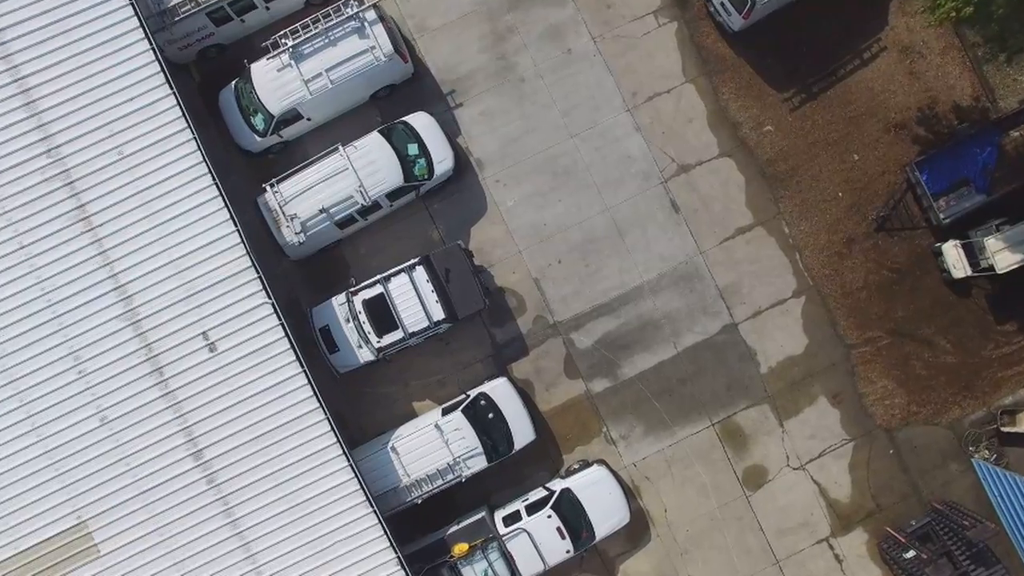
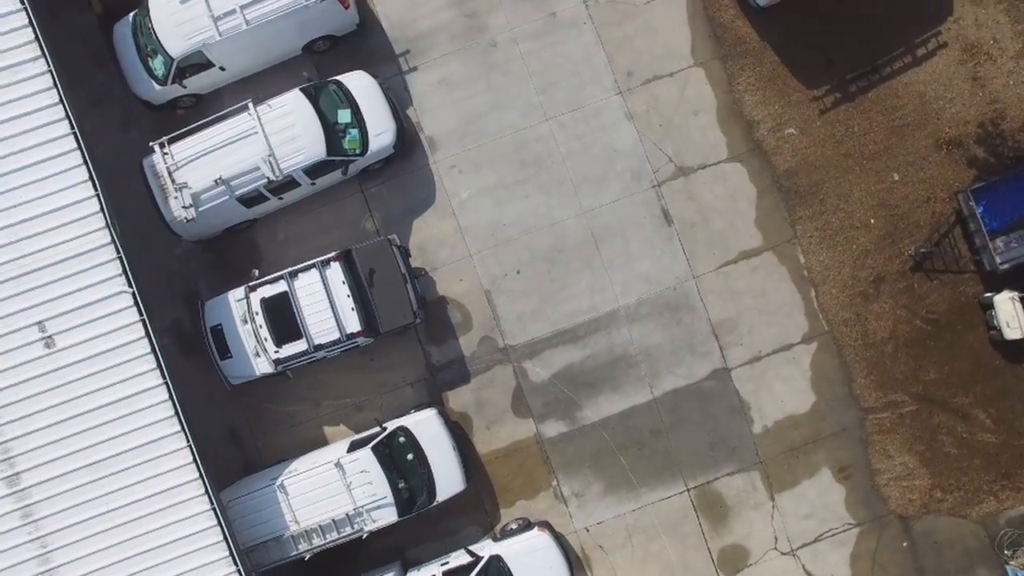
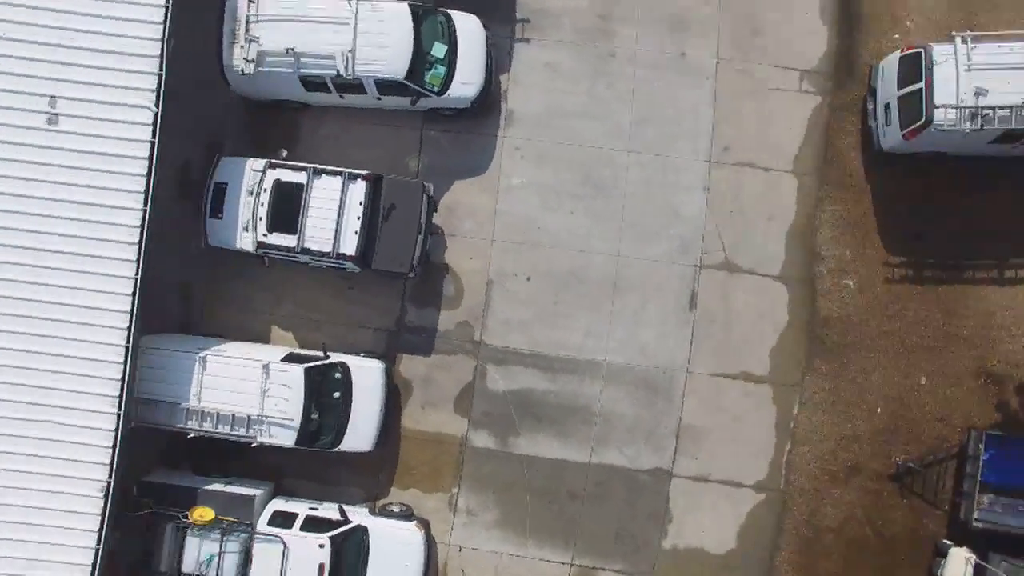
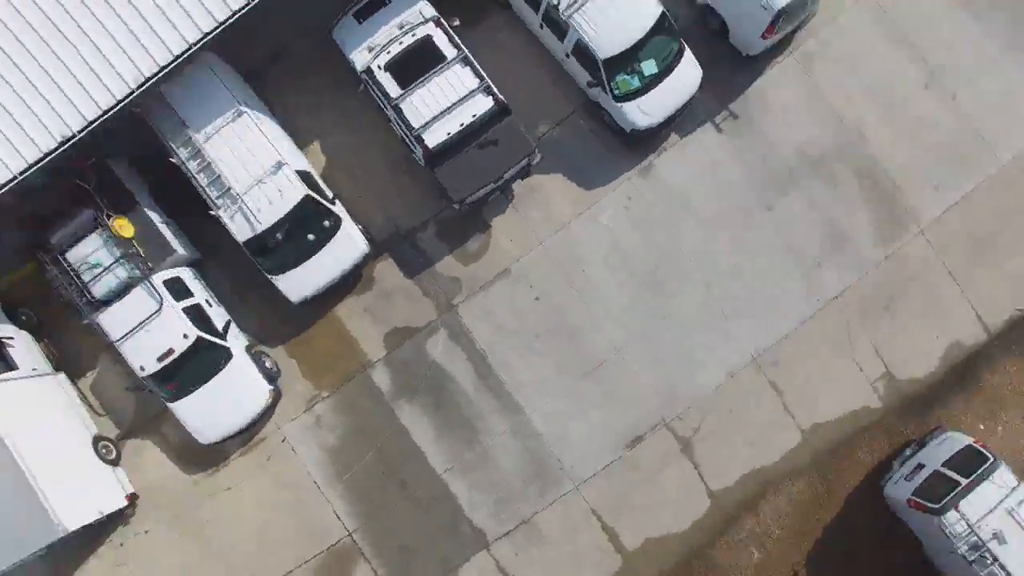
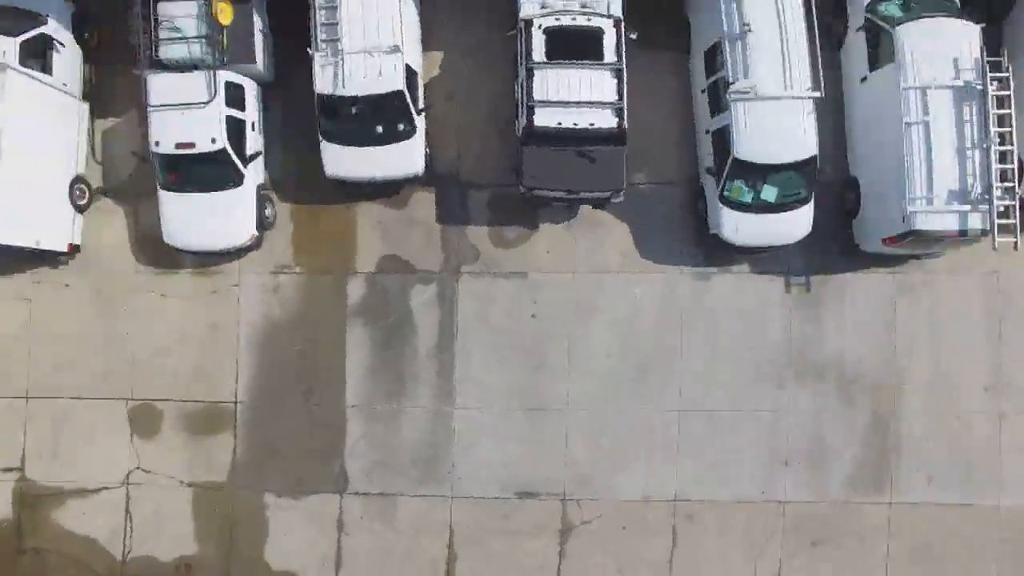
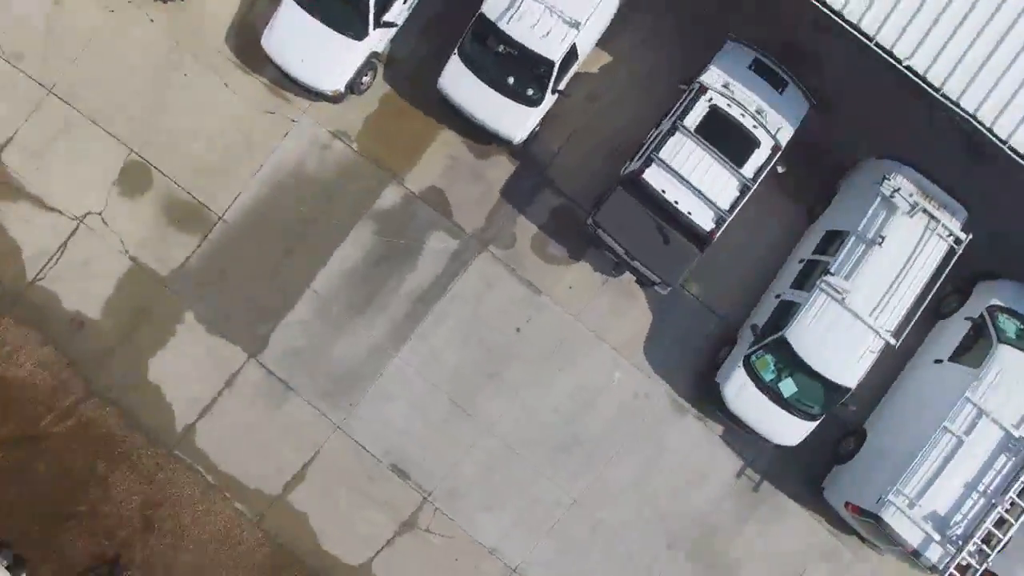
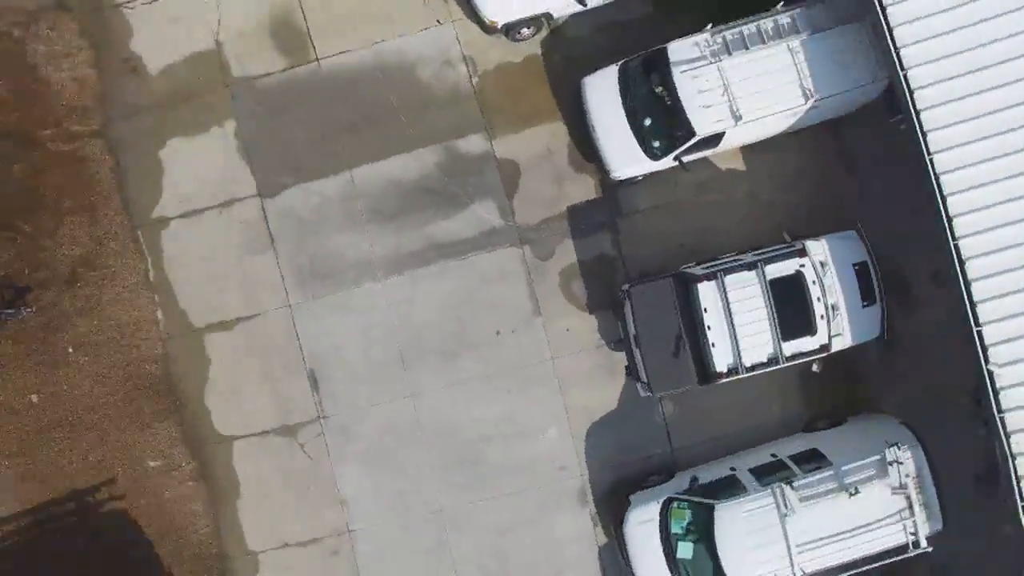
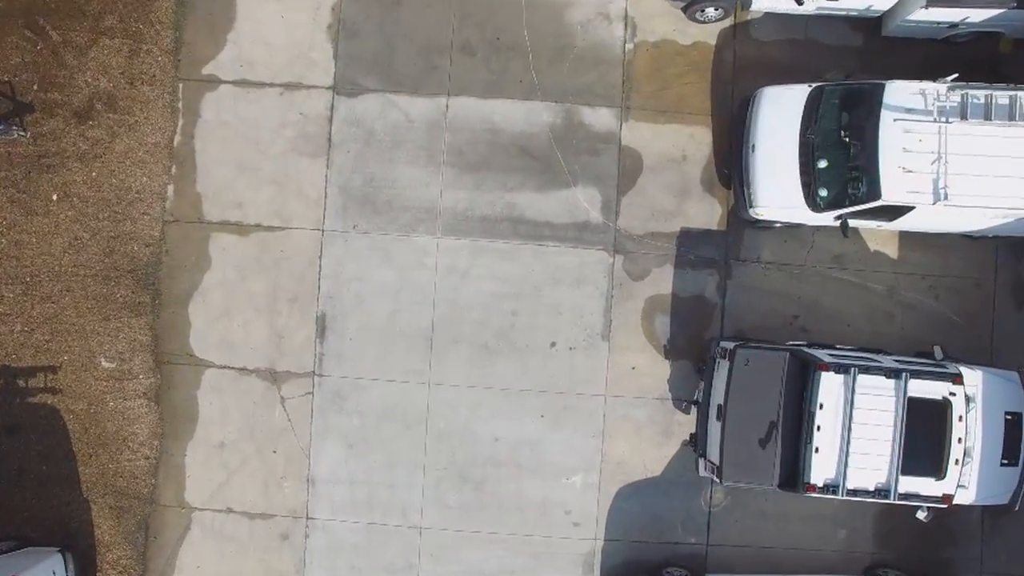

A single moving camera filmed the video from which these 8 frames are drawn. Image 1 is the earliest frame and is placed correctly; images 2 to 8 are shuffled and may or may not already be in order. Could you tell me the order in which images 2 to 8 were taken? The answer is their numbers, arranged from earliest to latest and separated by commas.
2, 3, 4, 5, 6, 7, 8
